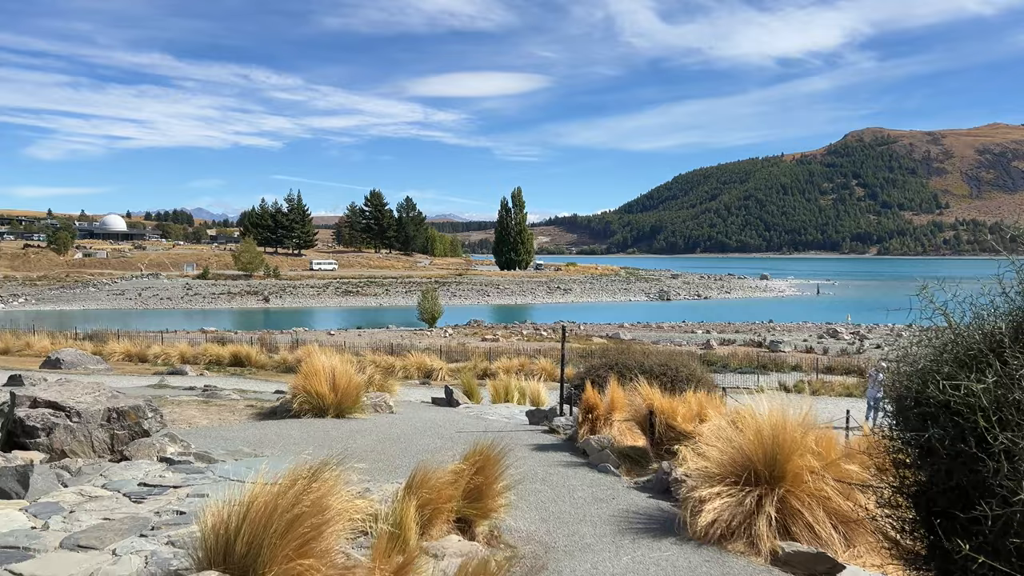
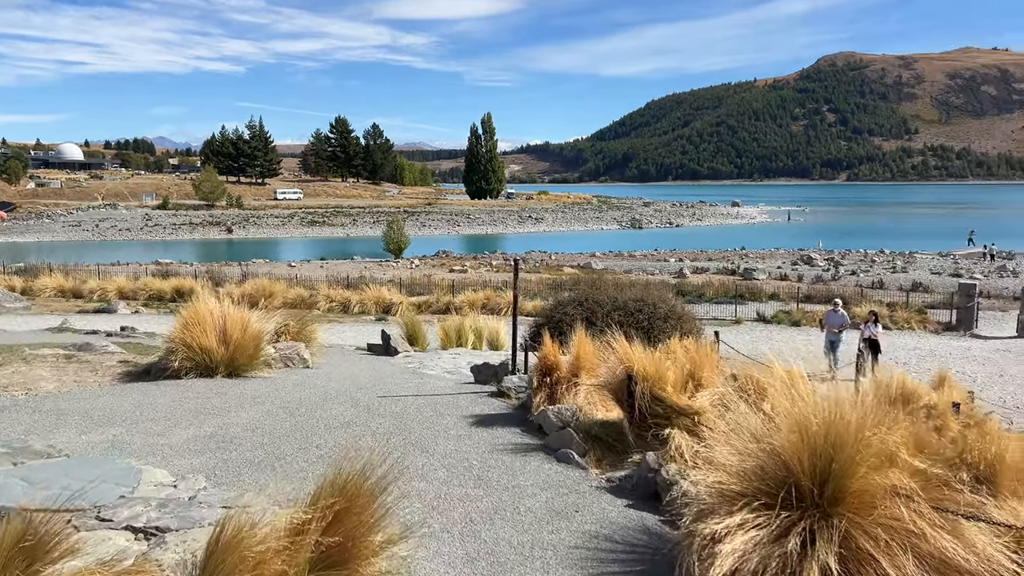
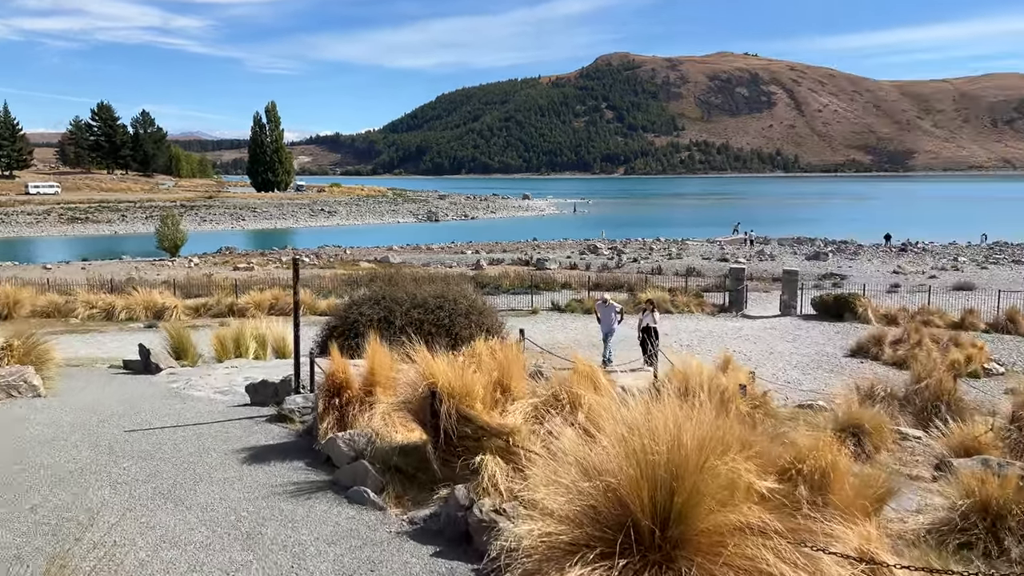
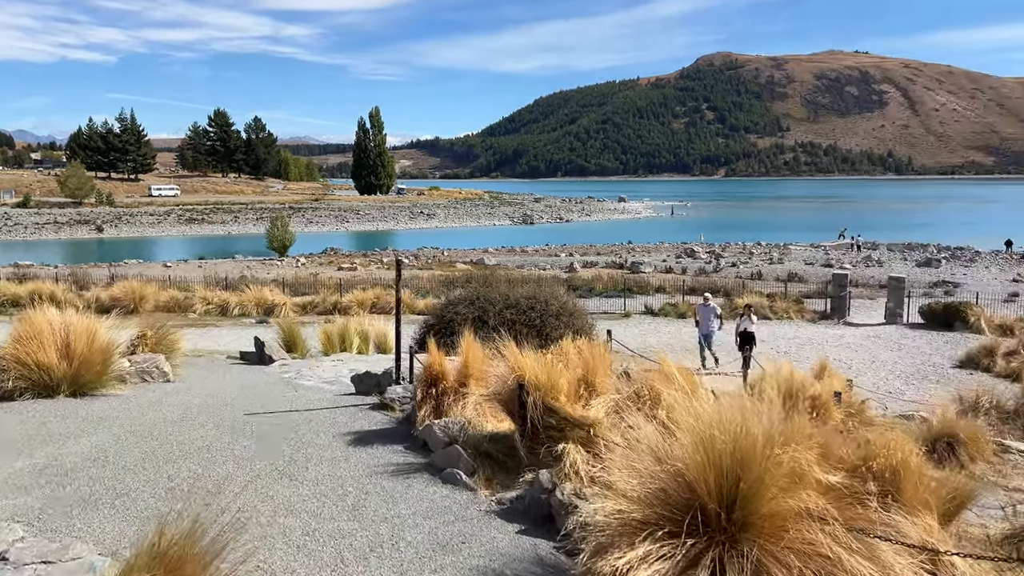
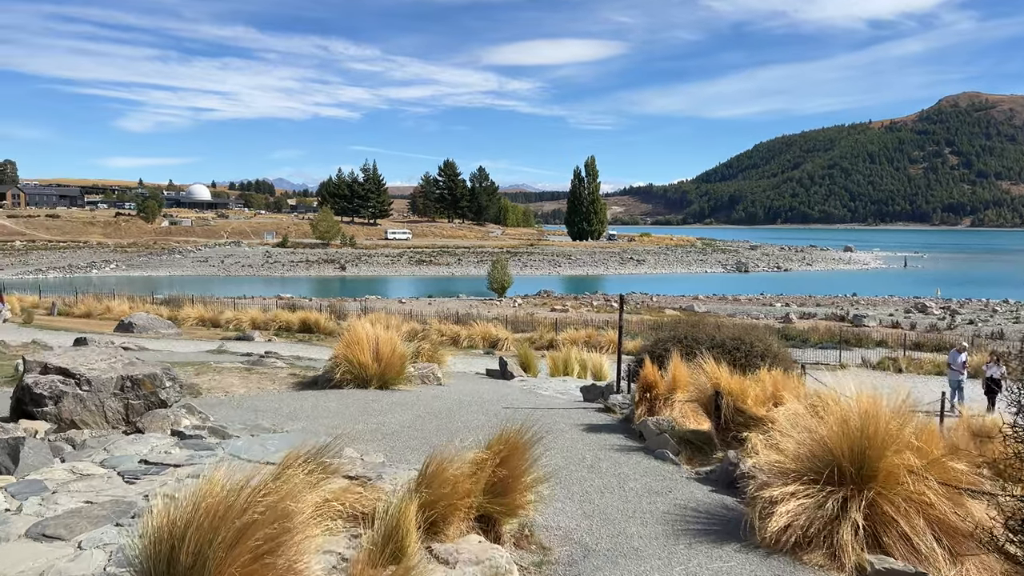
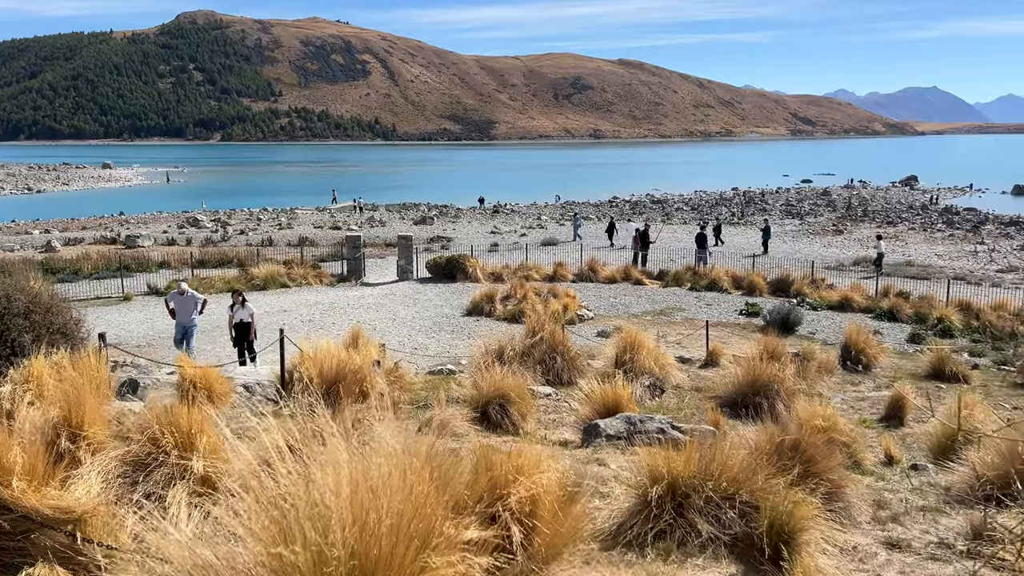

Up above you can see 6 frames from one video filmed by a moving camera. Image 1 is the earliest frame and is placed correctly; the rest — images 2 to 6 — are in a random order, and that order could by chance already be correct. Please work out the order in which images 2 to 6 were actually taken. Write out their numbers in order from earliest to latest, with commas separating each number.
5, 2, 4, 3, 6
